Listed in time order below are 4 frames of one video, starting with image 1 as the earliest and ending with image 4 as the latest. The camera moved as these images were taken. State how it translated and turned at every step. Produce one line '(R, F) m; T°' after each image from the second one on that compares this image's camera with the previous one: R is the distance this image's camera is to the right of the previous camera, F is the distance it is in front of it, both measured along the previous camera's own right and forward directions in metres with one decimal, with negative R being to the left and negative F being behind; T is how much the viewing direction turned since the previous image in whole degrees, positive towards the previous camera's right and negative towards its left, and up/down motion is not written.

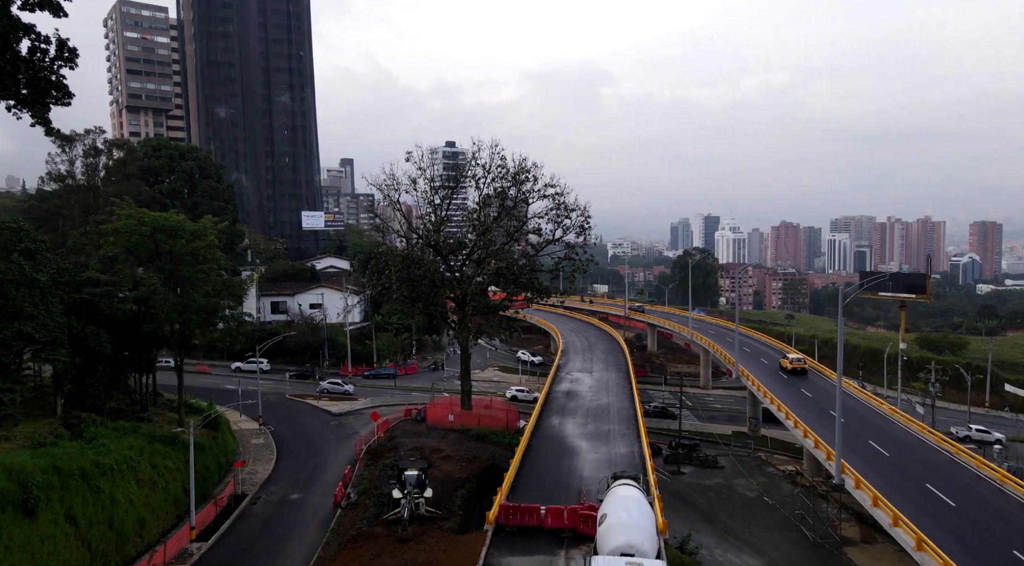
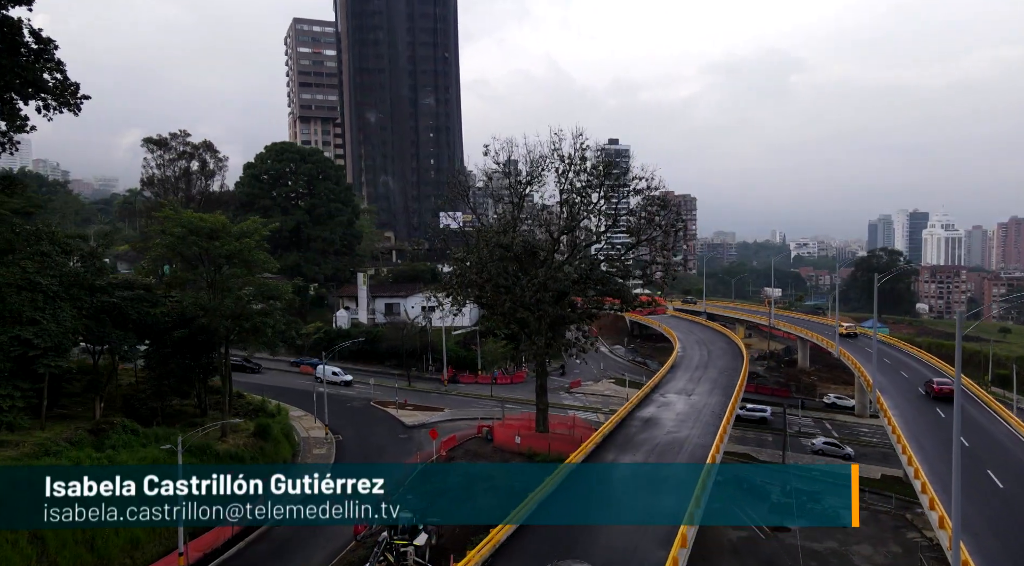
(+5.3, +5.3) m; -14°
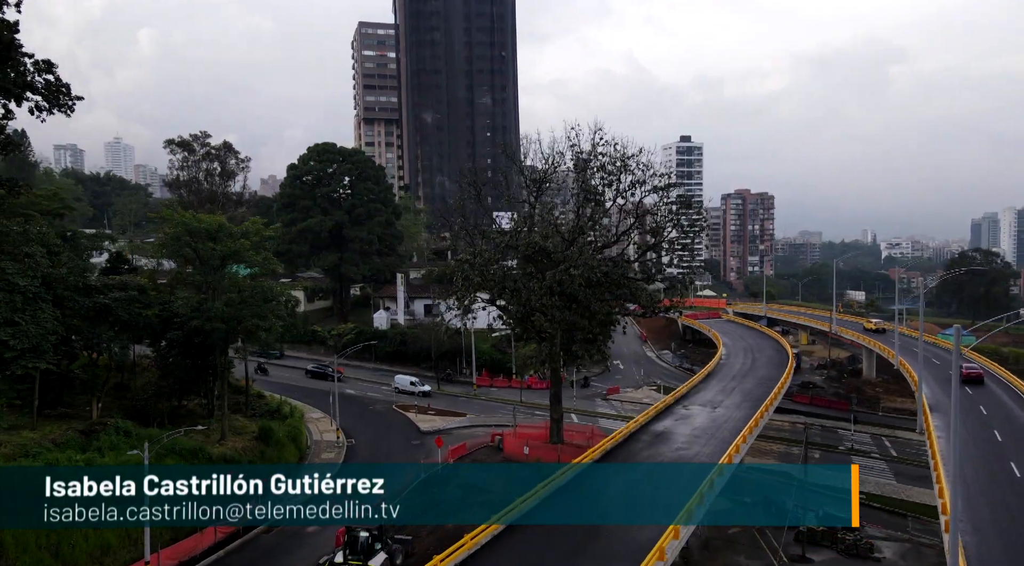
(+3.5, +2.0) m; -7°
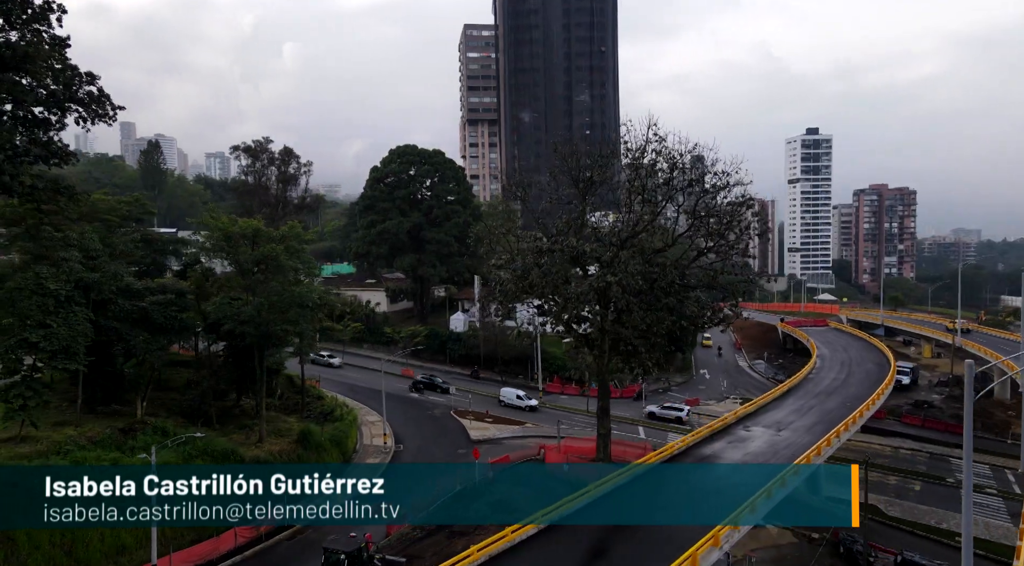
(+4.0, +2.3) m; -10°
